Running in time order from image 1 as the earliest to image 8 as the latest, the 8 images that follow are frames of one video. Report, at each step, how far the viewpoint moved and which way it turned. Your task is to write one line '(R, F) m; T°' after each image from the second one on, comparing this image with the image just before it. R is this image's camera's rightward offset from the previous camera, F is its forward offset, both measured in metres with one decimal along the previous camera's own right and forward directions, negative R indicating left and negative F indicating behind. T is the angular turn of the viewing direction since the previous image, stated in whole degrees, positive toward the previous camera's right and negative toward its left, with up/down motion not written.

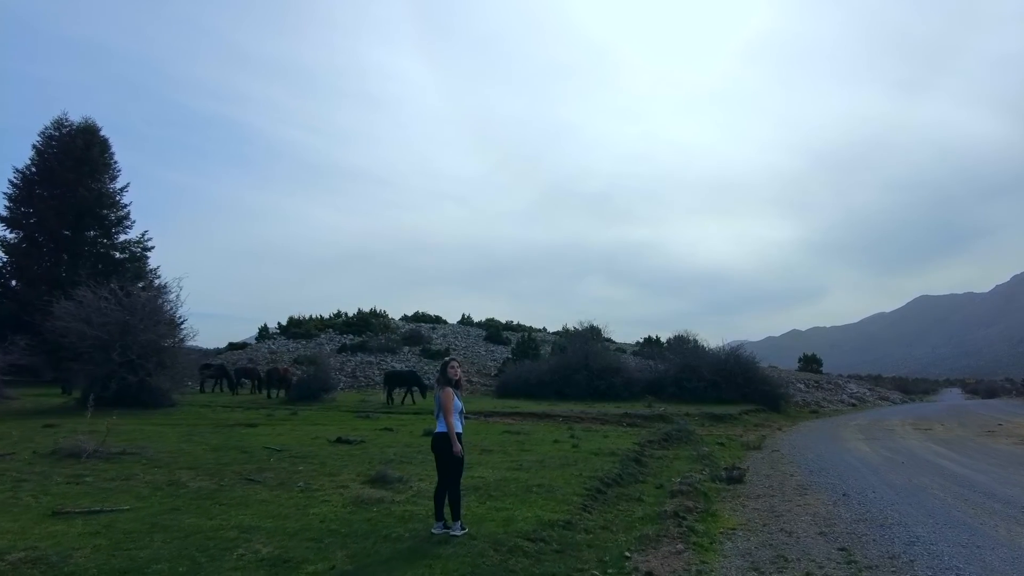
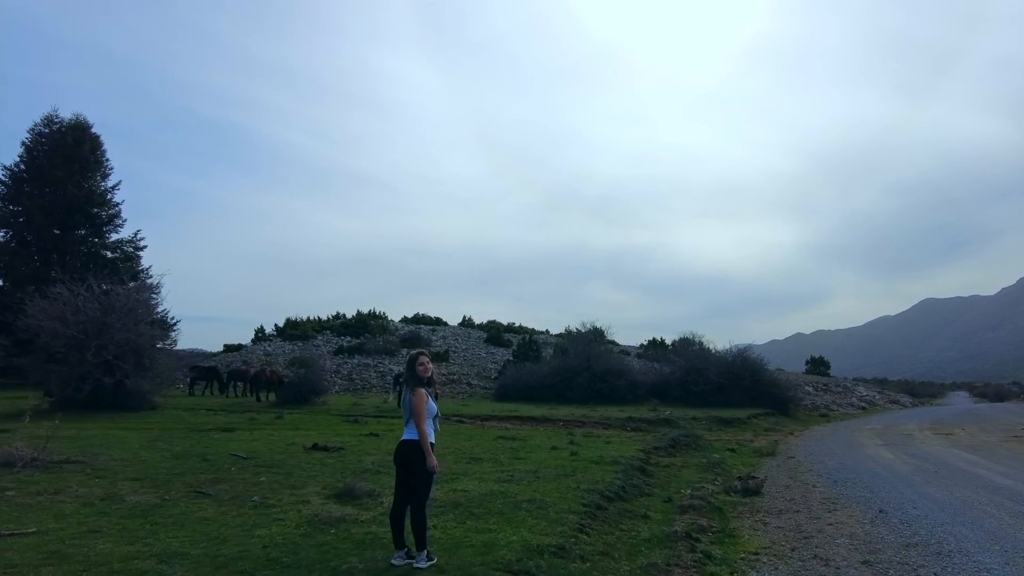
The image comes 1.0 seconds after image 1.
(+0.3, +1.6) m; 0°
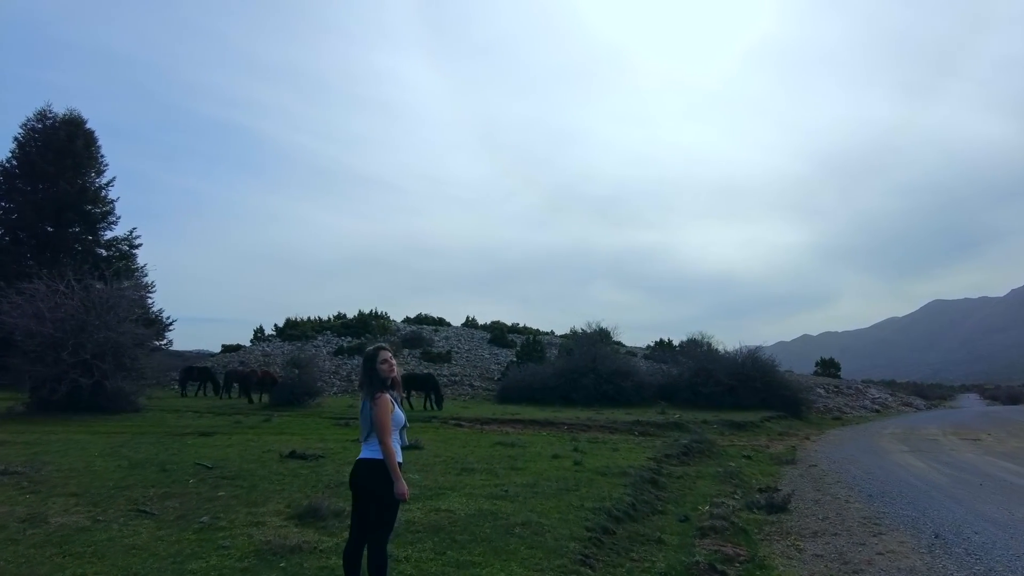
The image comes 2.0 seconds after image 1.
(+0.2, +1.6) m; -1°
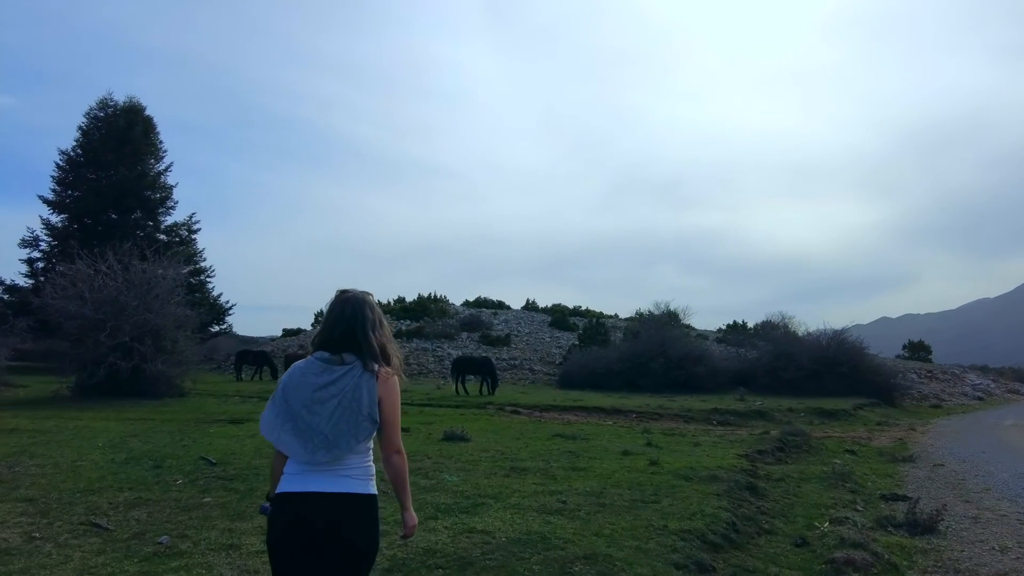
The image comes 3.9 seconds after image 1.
(+0.1, +2.7) m; -6°
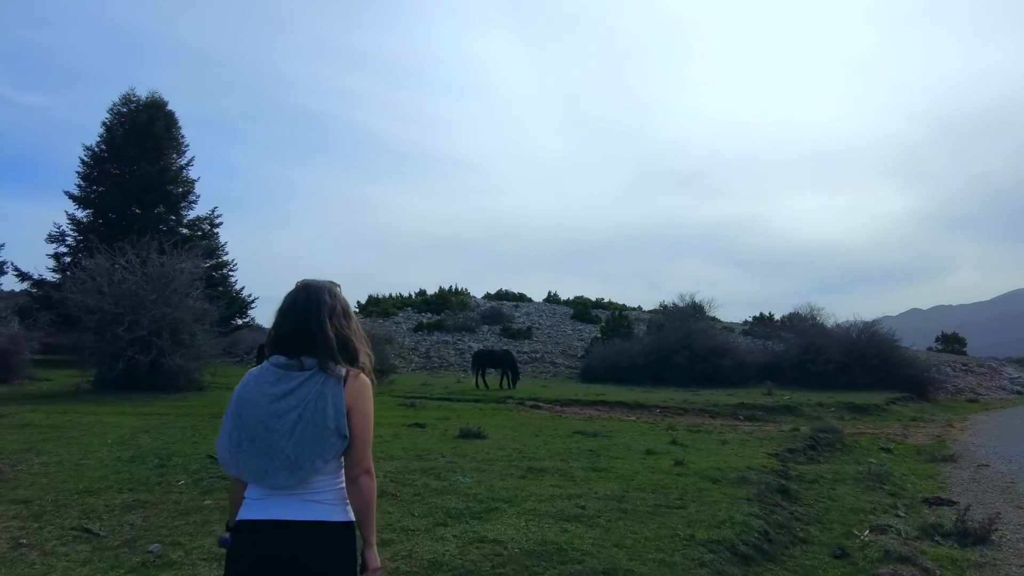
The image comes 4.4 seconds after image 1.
(+0.1, +0.6) m; -2°
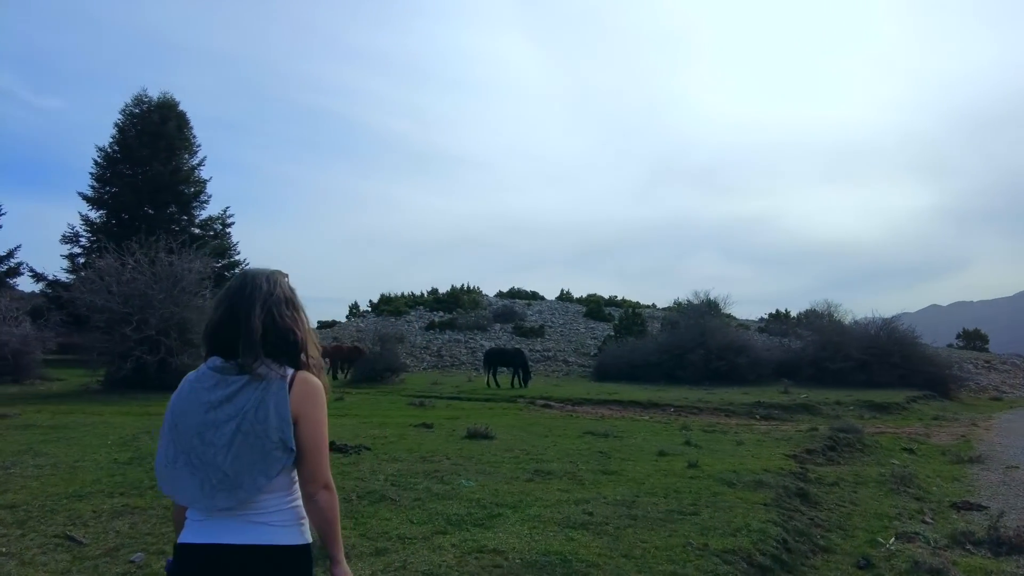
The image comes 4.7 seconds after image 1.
(+0.1, +0.4) m; -1°
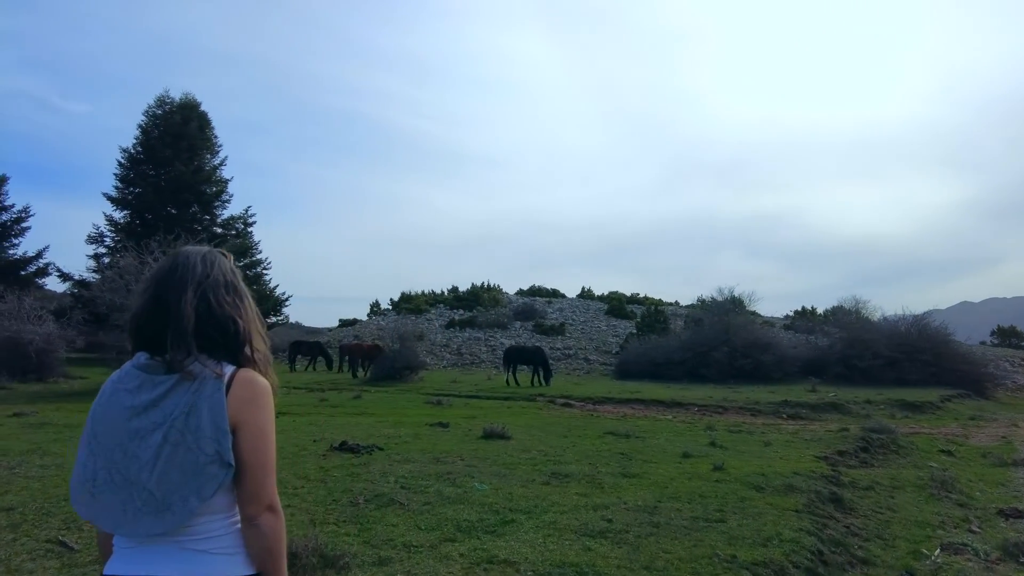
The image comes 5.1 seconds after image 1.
(+0.1, +0.5) m; -2°
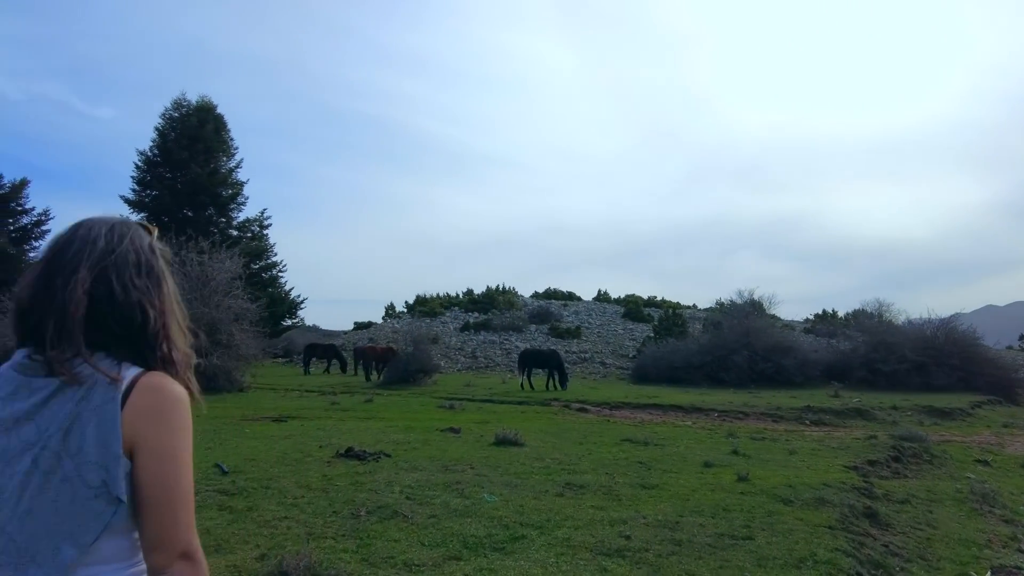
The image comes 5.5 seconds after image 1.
(+0.1, +0.5) m; -1°
